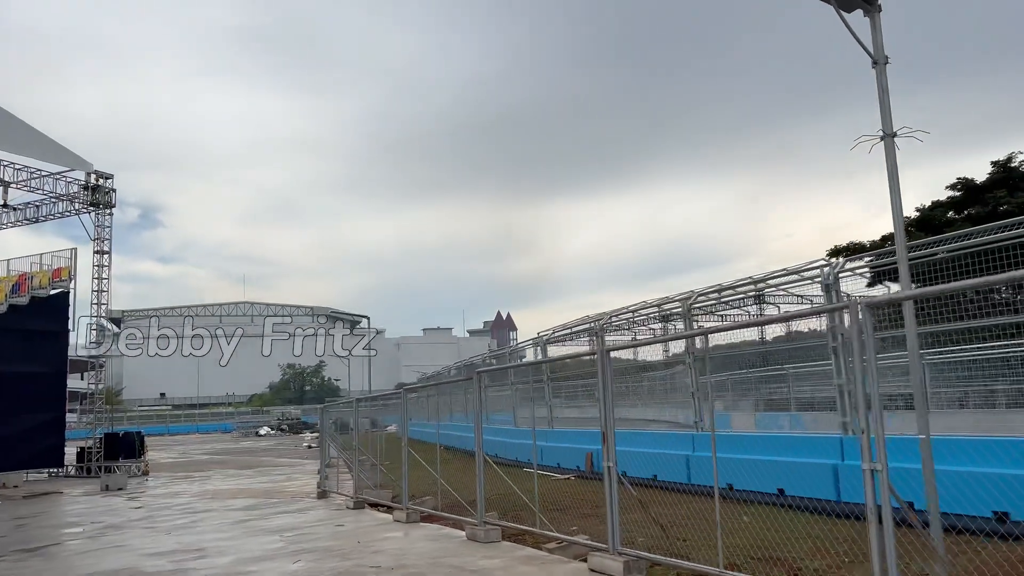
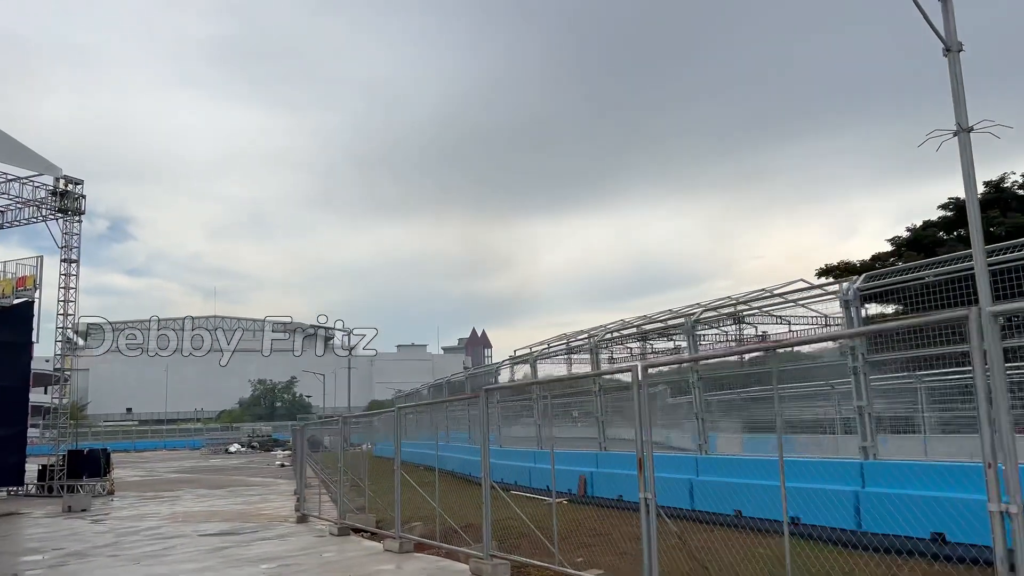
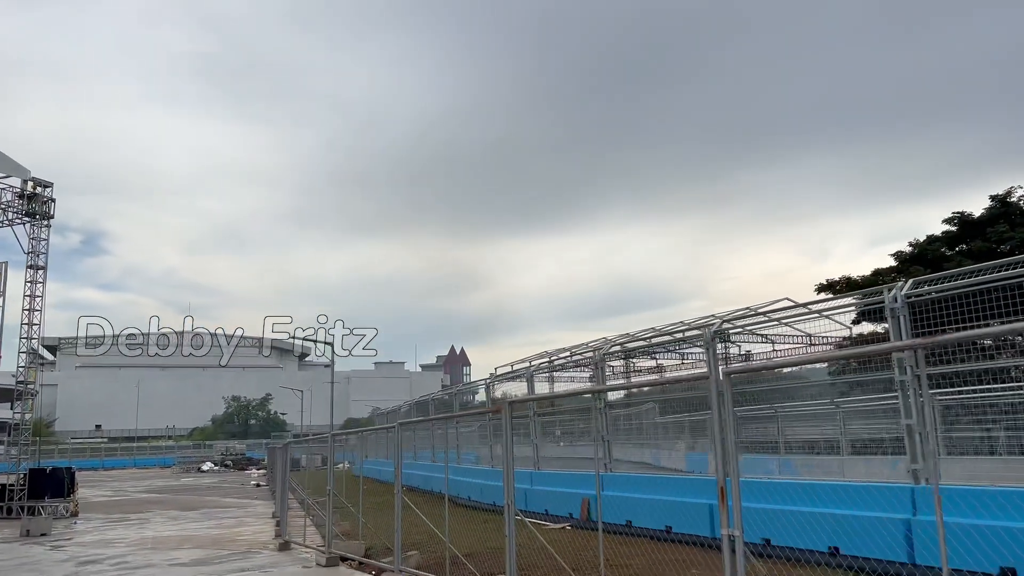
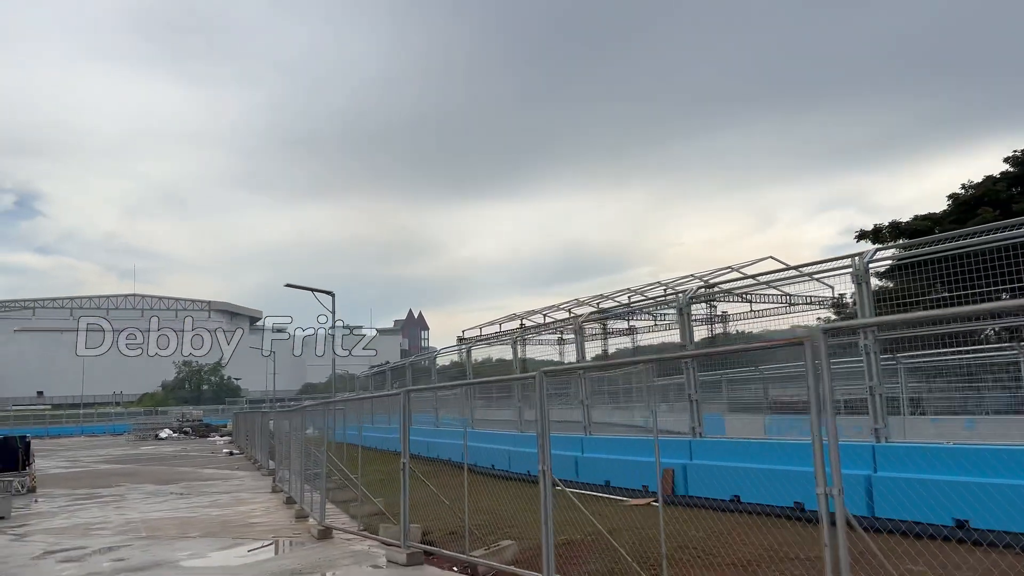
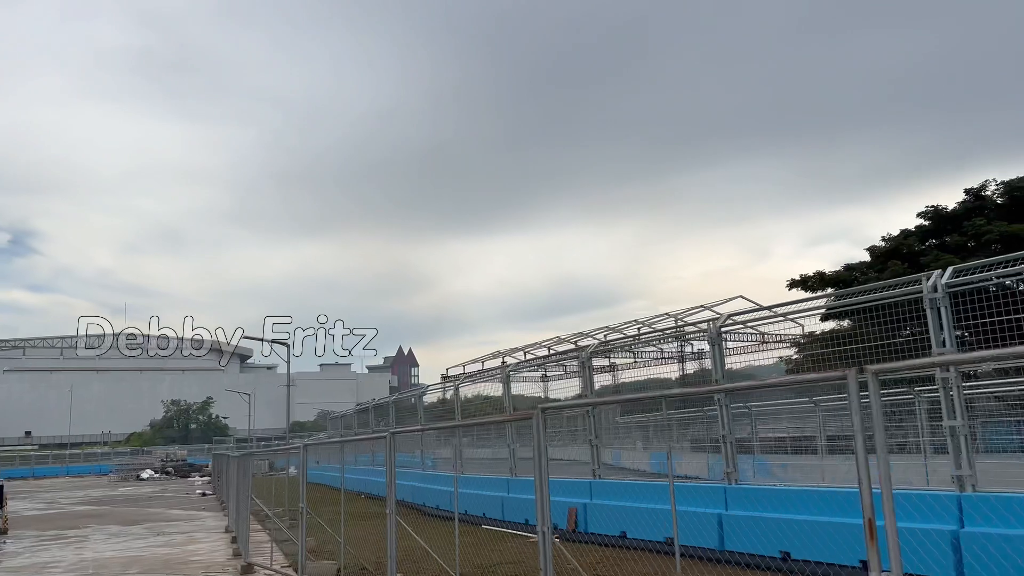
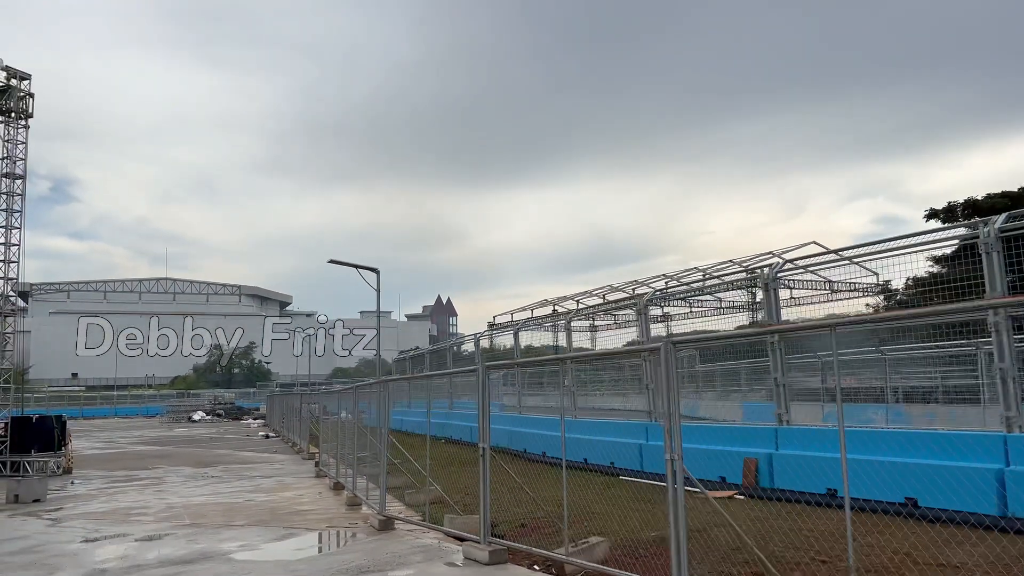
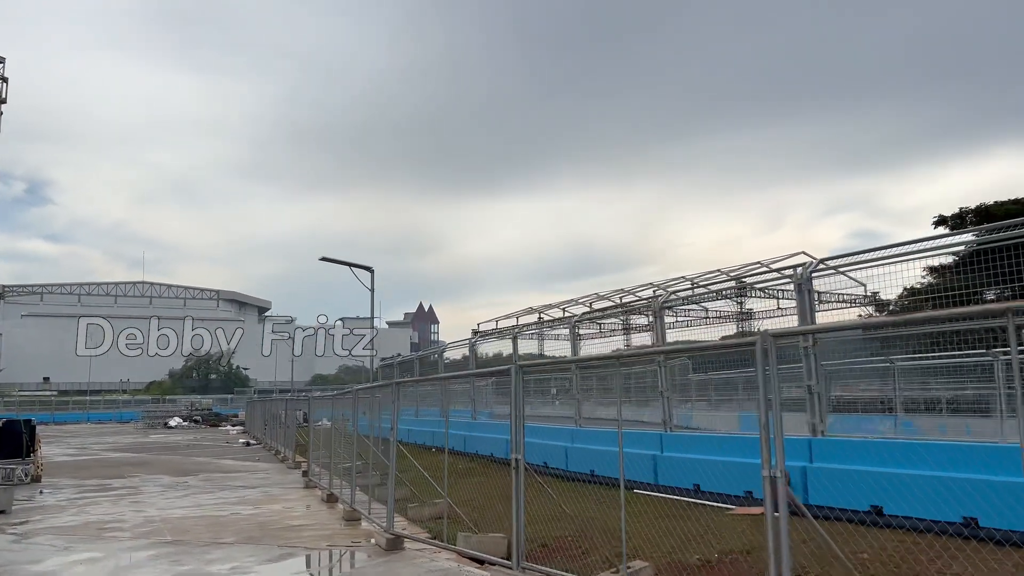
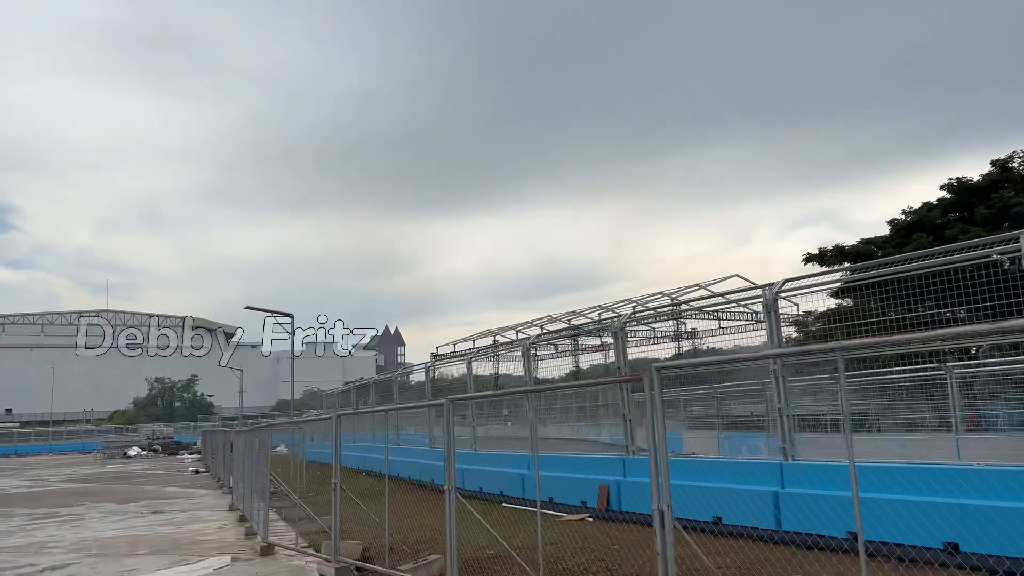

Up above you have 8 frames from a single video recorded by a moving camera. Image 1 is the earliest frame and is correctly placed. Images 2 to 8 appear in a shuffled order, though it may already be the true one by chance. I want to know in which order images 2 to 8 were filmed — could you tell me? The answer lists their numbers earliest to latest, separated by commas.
2, 3, 5, 8, 4, 6, 7
